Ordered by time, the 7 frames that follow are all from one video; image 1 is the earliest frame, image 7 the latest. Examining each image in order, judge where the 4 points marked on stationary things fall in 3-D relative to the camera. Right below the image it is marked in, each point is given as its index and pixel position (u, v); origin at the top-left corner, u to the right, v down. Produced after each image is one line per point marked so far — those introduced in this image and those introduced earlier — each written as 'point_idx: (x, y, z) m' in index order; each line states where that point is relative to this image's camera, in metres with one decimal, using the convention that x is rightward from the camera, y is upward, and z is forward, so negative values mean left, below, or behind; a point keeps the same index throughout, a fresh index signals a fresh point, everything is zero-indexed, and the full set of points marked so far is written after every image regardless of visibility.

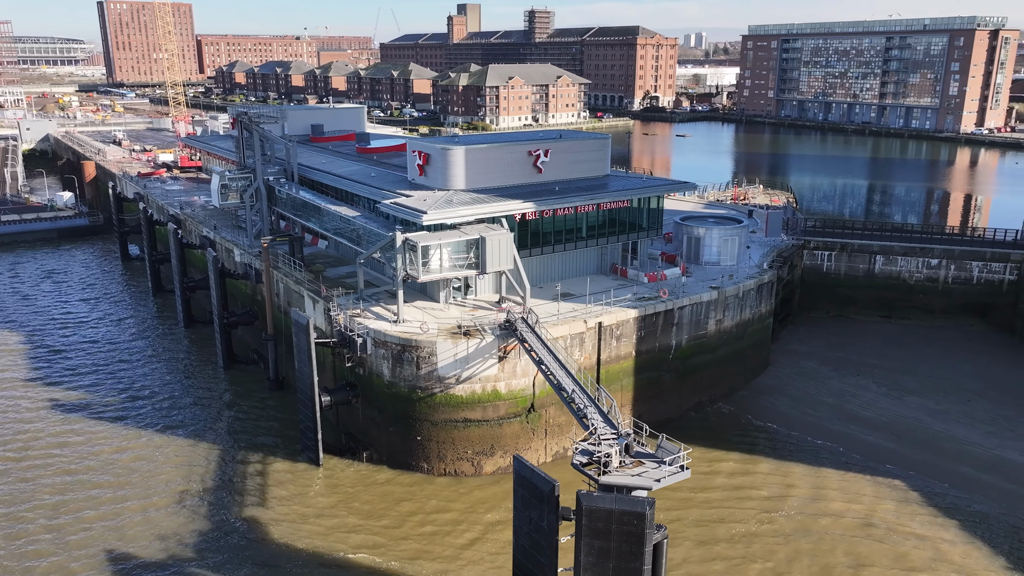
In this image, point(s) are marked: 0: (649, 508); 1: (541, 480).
0: (+2.6, -4.2, +14.8) m
1: (+0.6, -3.8, +15.7) m
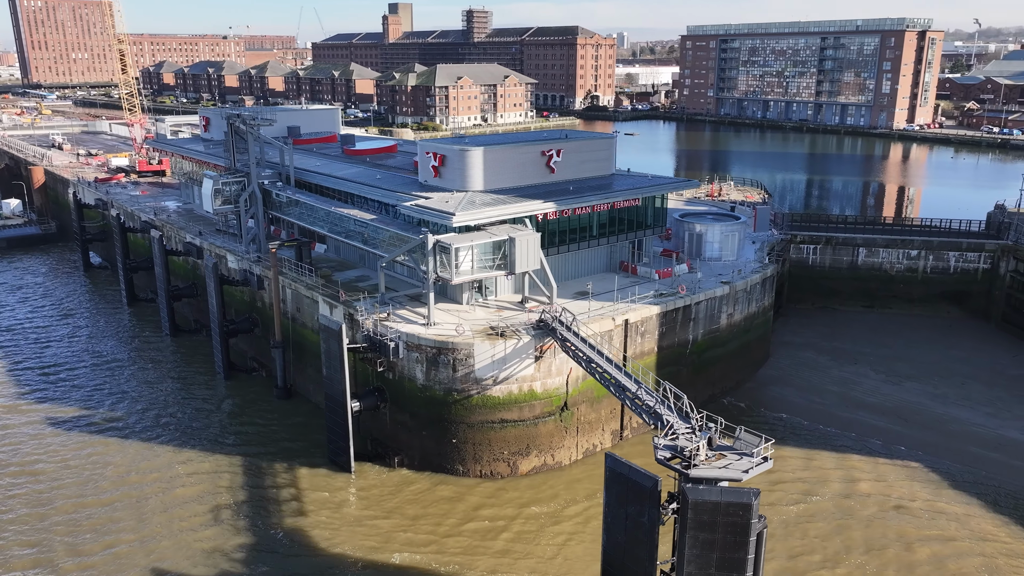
0: (+4.7, -4.1, +15.1) m
1: (+2.7, -3.8, +15.8) m
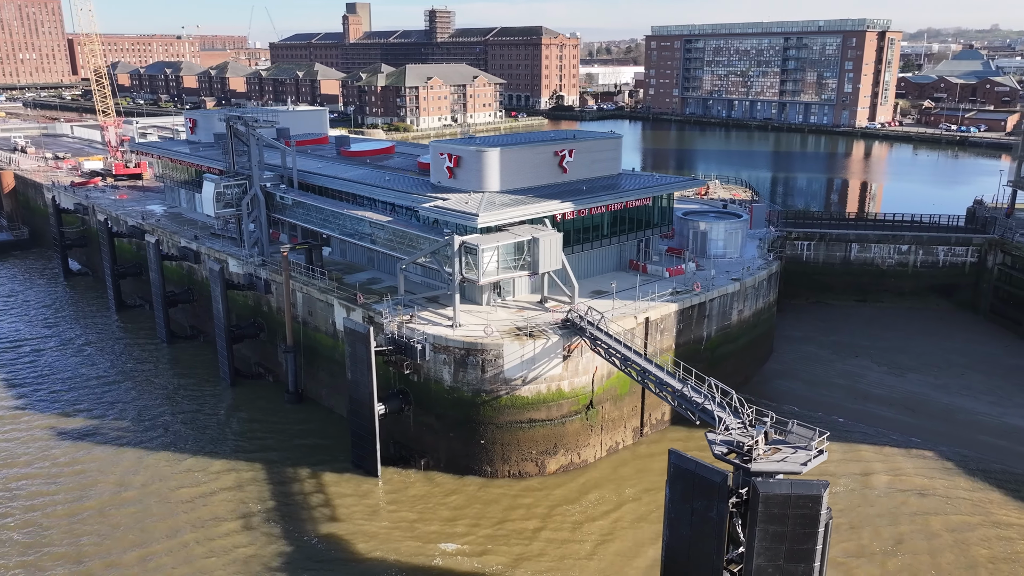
0: (+6.2, -4.0, +15.4) m
1: (+4.1, -3.8, +16.1) m
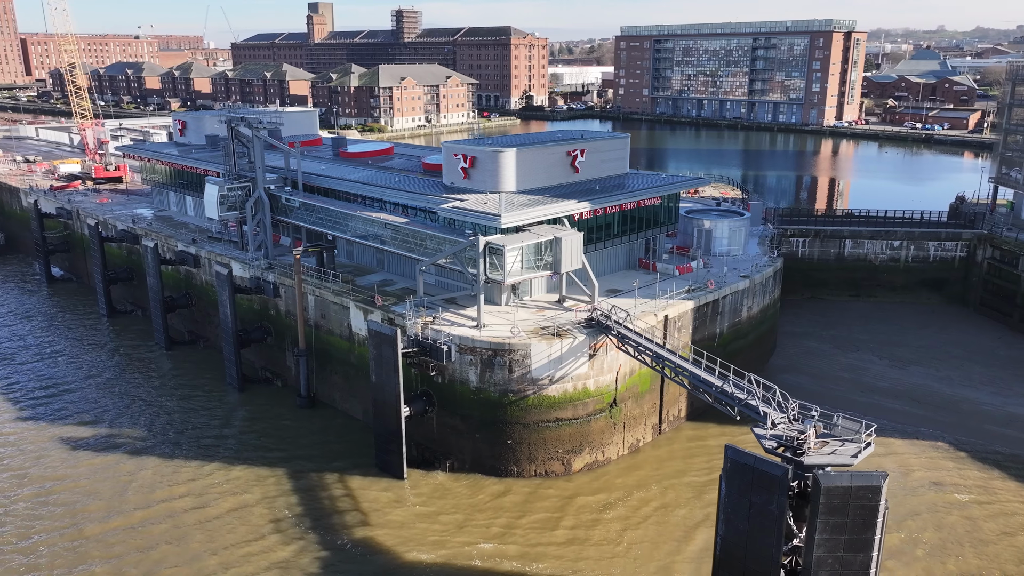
0: (+7.5, -3.9, +15.8) m
1: (+5.4, -3.7, +16.3) m
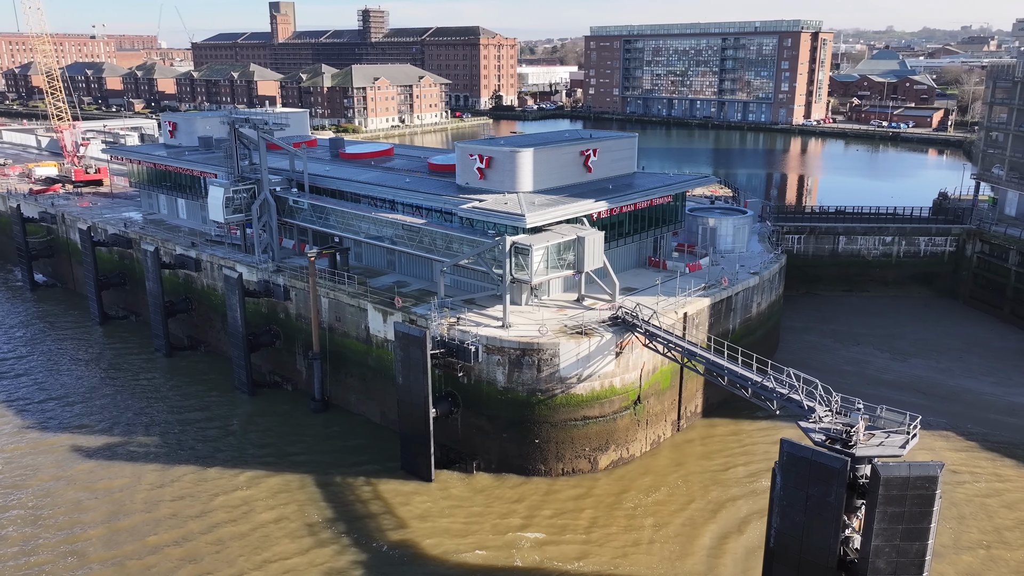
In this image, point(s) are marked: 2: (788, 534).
0: (+8.9, -3.8, +16.2) m
1: (+6.7, -3.6, +16.6) m
2: (+6.2, -5.6, +17.6) m
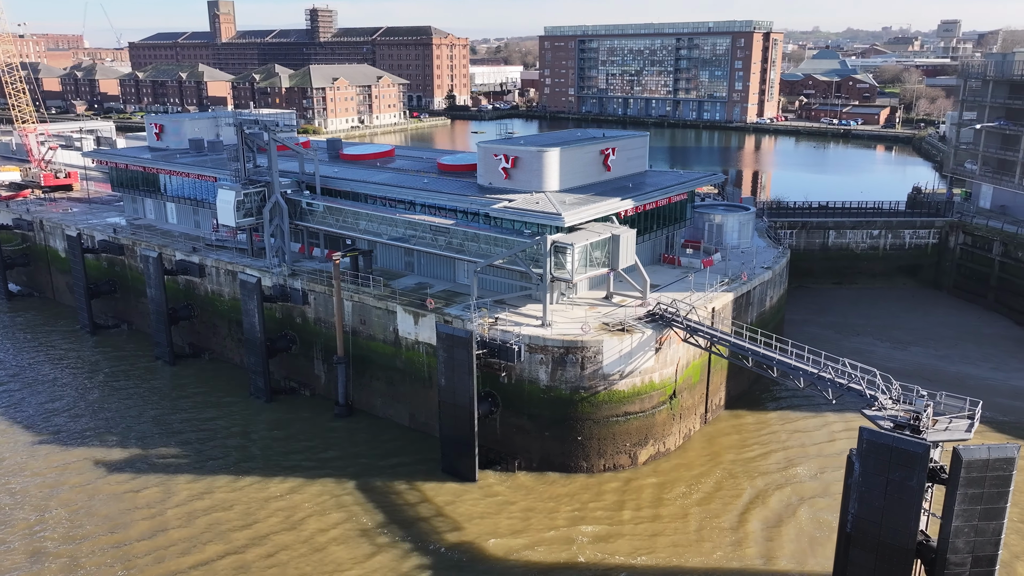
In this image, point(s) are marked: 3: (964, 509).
0: (+11.0, -3.6, +17.0) m
1: (+8.8, -3.4, +17.3) m
2: (+8.2, -5.4, +18.2) m
3: (+9.9, -4.8, +17.1) m
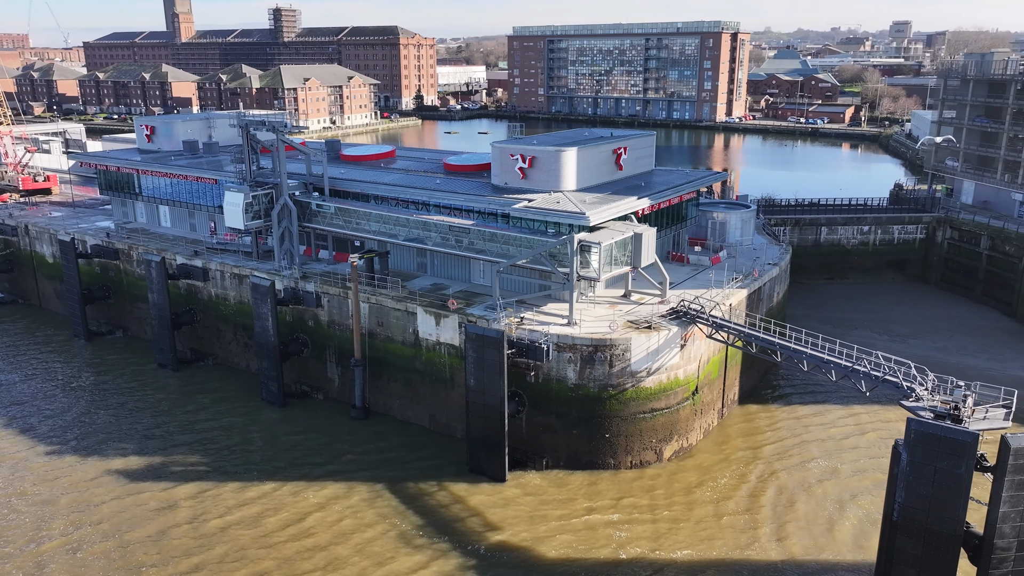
0: (+12.3, -3.4, +17.6) m
1: (+10.1, -3.3, +17.8) m
2: (+9.6, -5.3, +18.7) m
3: (+11.3, -4.7, +17.7) m
